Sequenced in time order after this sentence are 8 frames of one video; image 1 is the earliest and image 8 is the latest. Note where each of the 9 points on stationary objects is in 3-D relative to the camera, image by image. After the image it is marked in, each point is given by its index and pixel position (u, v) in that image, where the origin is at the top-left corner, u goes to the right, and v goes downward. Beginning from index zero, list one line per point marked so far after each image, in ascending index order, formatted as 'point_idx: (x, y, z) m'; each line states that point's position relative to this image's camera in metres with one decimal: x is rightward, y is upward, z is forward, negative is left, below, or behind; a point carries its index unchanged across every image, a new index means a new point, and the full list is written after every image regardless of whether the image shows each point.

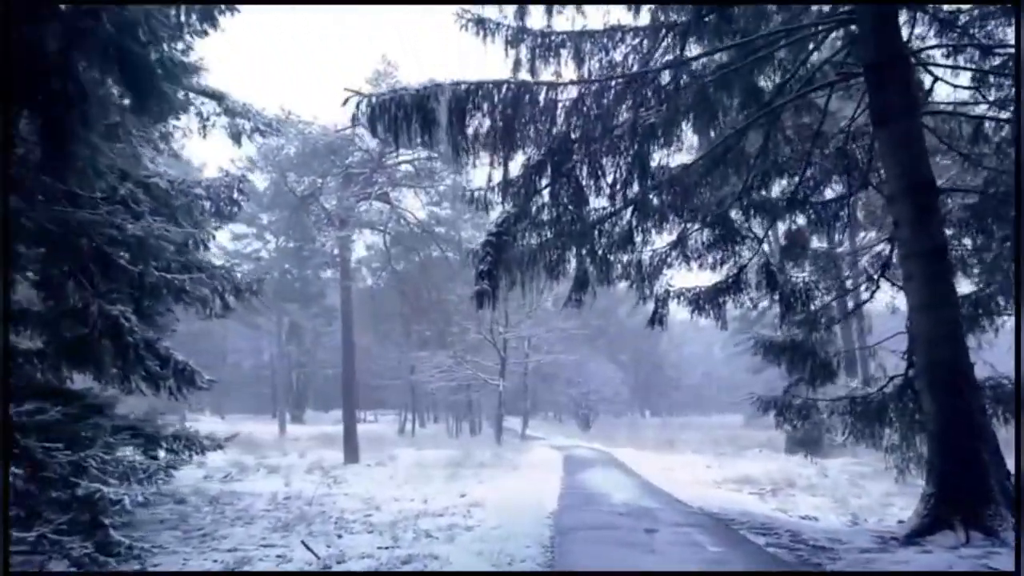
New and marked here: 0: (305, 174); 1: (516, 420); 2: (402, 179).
0: (-2.7, +1.4, +10.9) m
1: (+0.1, -1.6, +10.1) m
2: (-1.4, +1.4, +10.7) m
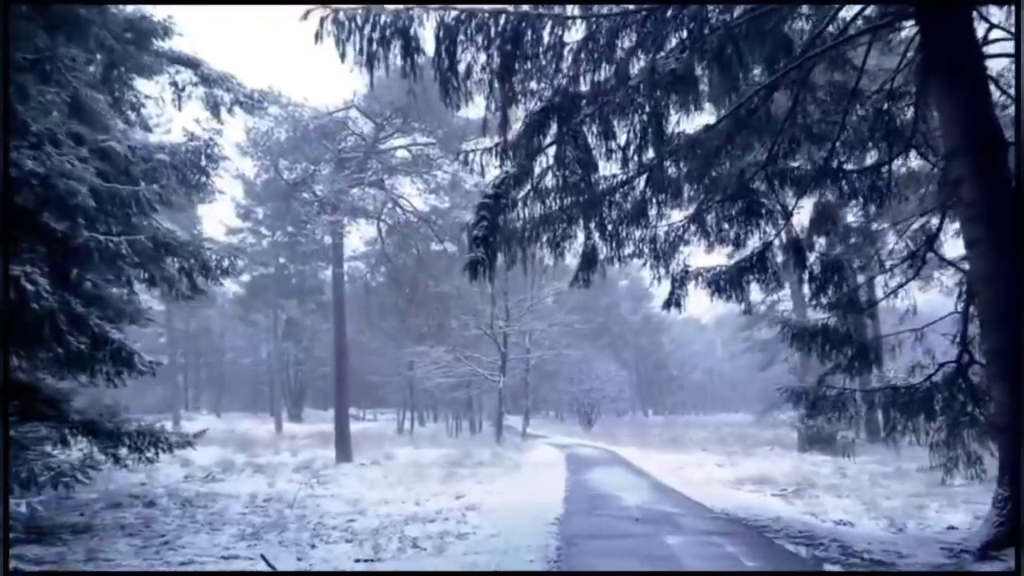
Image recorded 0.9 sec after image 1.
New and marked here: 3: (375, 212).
0: (-2.7, +1.5, +10.5) m
1: (+0.1, -1.5, +9.6) m
2: (-1.4, +1.5, +10.2) m
3: (-1.7, +0.9, +10.6) m
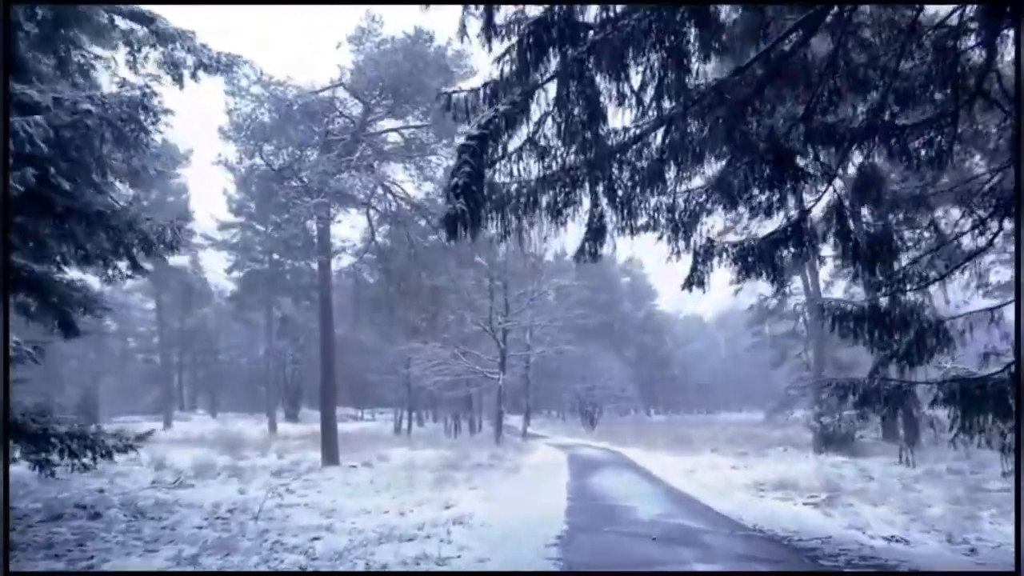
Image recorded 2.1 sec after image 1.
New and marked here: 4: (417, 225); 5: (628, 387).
0: (-2.7, +1.6, +9.9) m
1: (+0.1, -1.4, +9.0) m
2: (-1.4, +1.6, +9.6) m
3: (-1.7, +1.0, +10.0) m
4: (-1.1, +0.7, +10.2) m
5: (+1.3, -1.1, +9.6) m
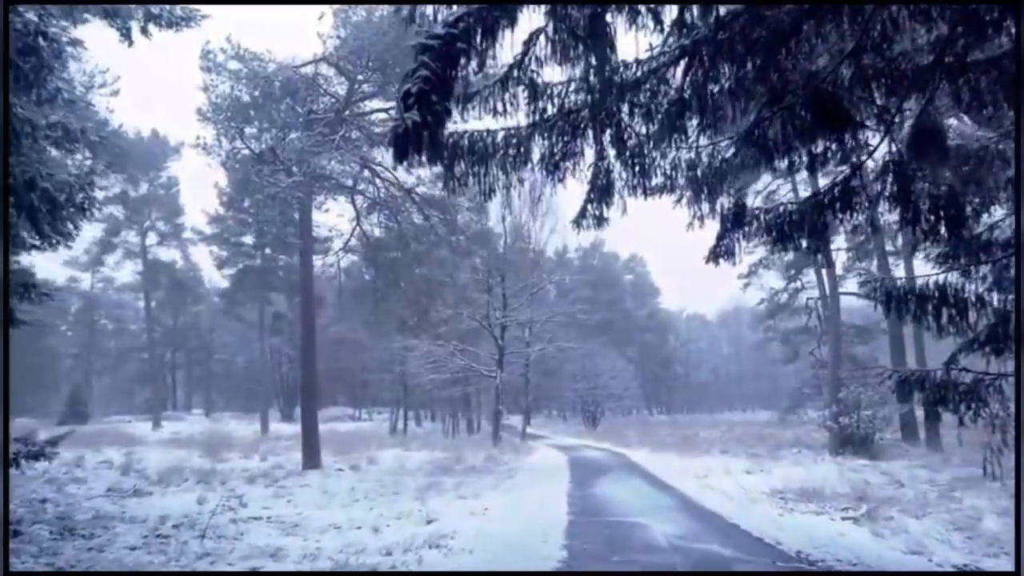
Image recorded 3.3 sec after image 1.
0: (-2.7, +1.7, +9.3) m
1: (0.0, -1.3, +8.4) m
2: (-1.4, +1.7, +9.0) m
3: (-1.8, +1.1, +9.4) m
4: (-1.2, +0.8, +9.6) m
5: (+1.3, -1.0, +9.0) m
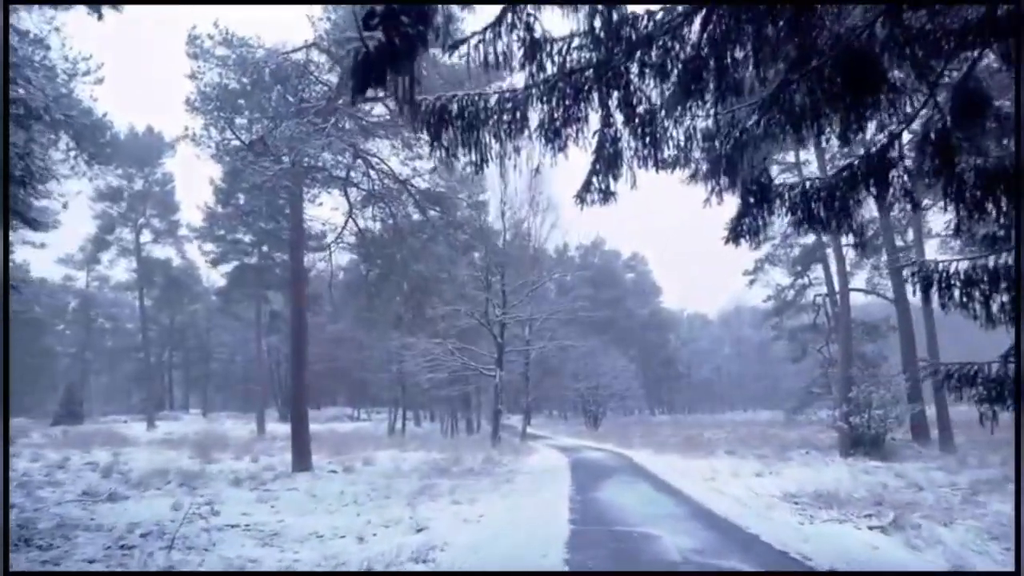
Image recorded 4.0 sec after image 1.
0: (-2.7, +1.8, +9.0) m
1: (0.0, -1.2, +8.1) m
2: (-1.4, +1.7, +8.7) m
3: (-1.8, +1.2, +9.0) m
4: (-1.2, +0.9, +9.3) m
5: (+1.3, -1.0, +8.6) m
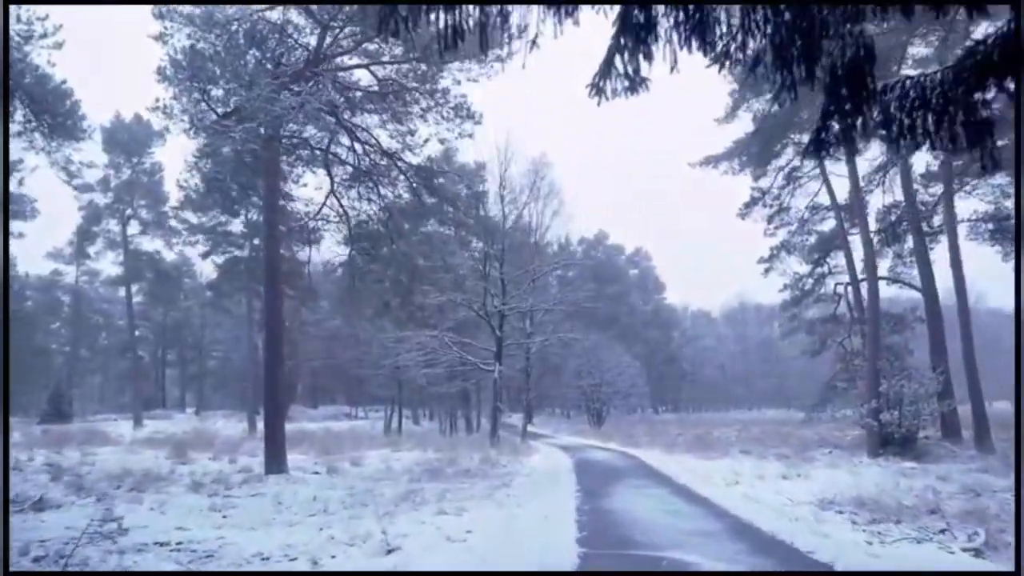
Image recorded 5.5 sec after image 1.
0: (-2.7, +1.9, +8.2) m
1: (0.0, -1.1, +7.3) m
2: (-1.4, +1.9, +7.9) m
3: (-1.8, +1.3, +8.3) m
4: (-1.2, +1.0, +8.5) m
5: (+1.2, -0.8, +7.9) m
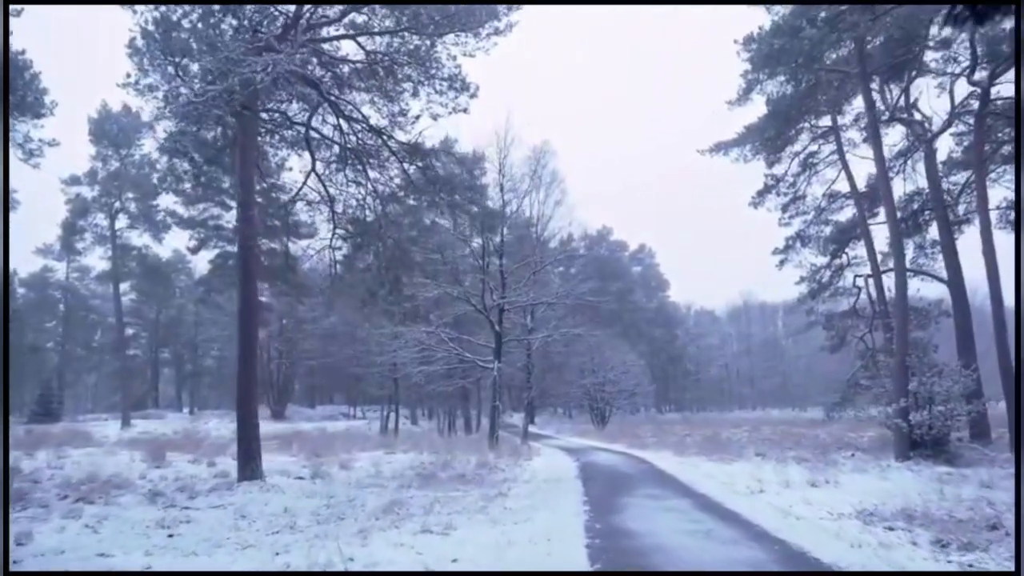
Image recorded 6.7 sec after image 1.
0: (-2.7, +2.0, +7.6) m
1: (0.0, -1.0, +6.7) m
2: (-1.5, +2.0, +7.3) m
3: (-1.8, +1.4, +7.7) m
4: (-1.2, +1.1, +7.9) m
5: (+1.2, -0.7, +7.3) m
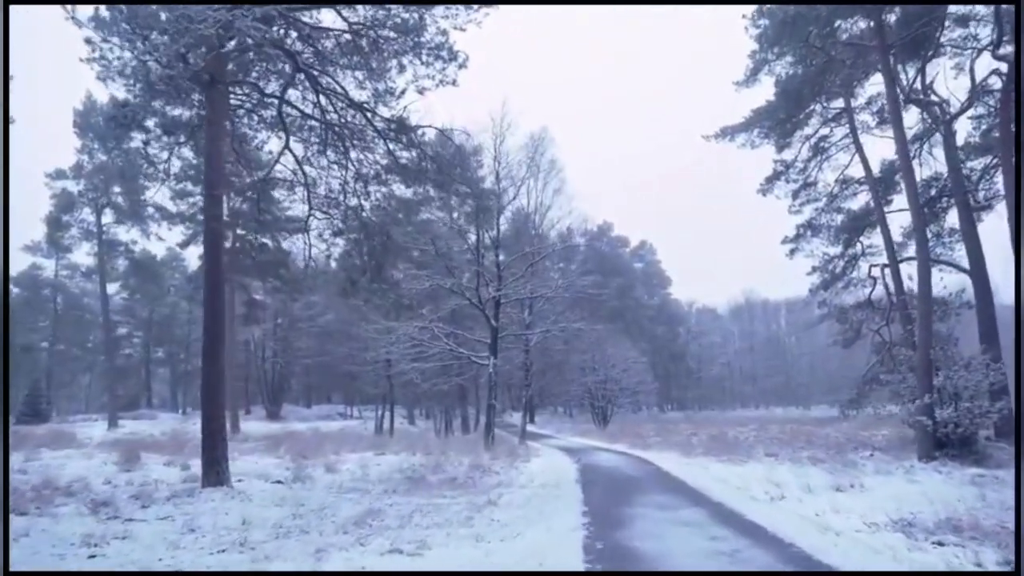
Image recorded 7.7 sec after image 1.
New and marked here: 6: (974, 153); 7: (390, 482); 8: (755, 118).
0: (-2.8, +2.1, +7.1) m
1: (0.0, -0.9, +6.2) m
2: (-1.5, +2.1, +6.8) m
3: (-1.9, +1.5, +7.1) m
4: (-1.2, +1.2, +7.3) m
5: (+1.2, -0.6, +6.7) m
6: (+5.4, +1.6, +9.9) m
7: (-0.9, -1.5, +6.0) m
8: (+3.0, +2.1, +10.5) m
